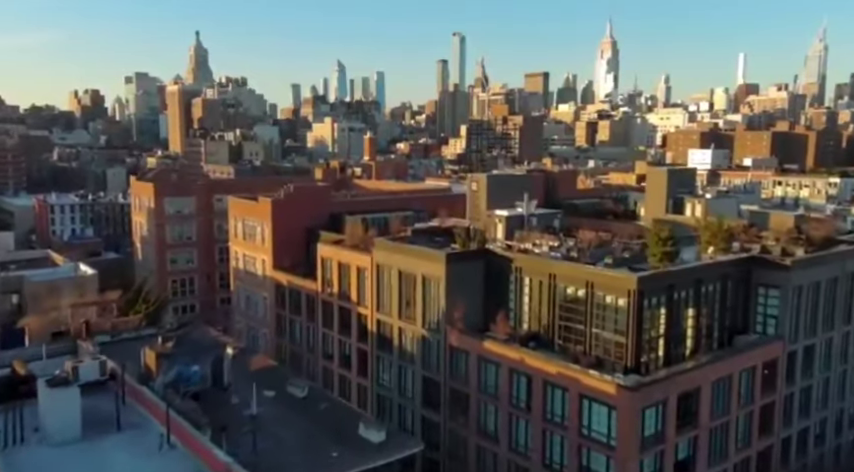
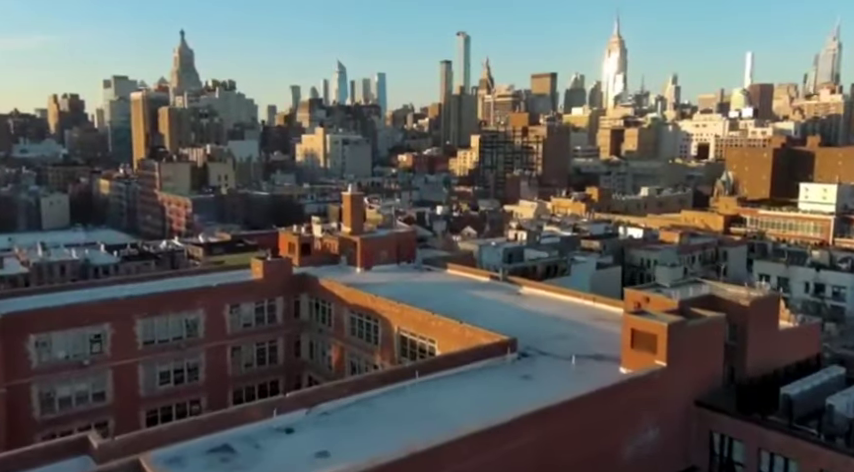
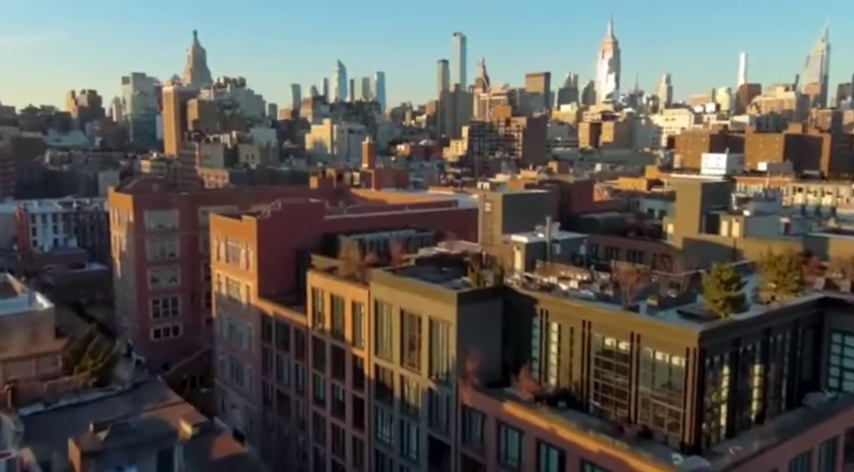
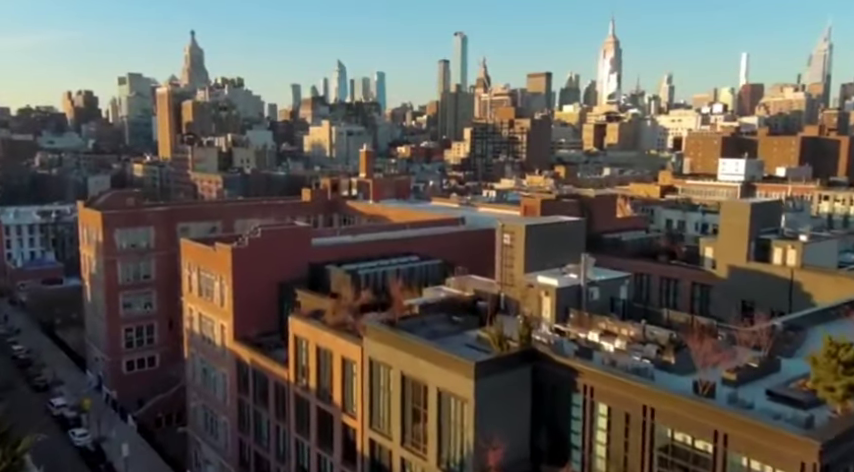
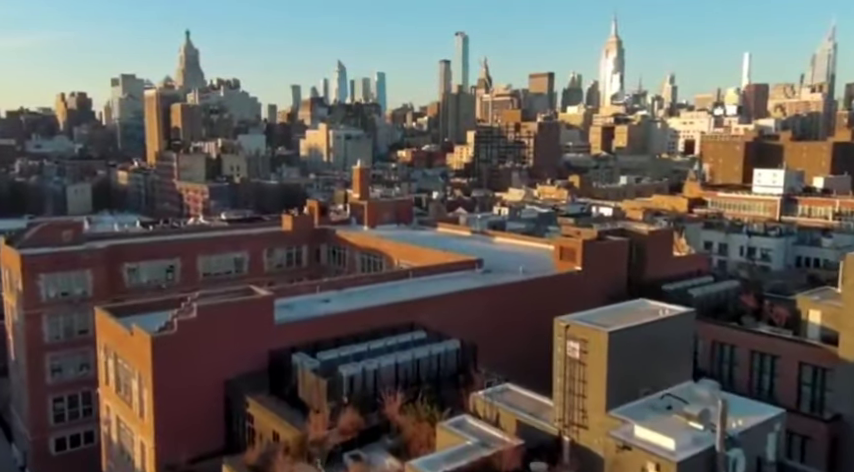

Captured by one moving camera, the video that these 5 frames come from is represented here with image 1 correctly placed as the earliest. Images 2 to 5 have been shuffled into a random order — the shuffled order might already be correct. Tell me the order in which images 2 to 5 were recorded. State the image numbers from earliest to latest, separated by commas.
3, 4, 5, 2
